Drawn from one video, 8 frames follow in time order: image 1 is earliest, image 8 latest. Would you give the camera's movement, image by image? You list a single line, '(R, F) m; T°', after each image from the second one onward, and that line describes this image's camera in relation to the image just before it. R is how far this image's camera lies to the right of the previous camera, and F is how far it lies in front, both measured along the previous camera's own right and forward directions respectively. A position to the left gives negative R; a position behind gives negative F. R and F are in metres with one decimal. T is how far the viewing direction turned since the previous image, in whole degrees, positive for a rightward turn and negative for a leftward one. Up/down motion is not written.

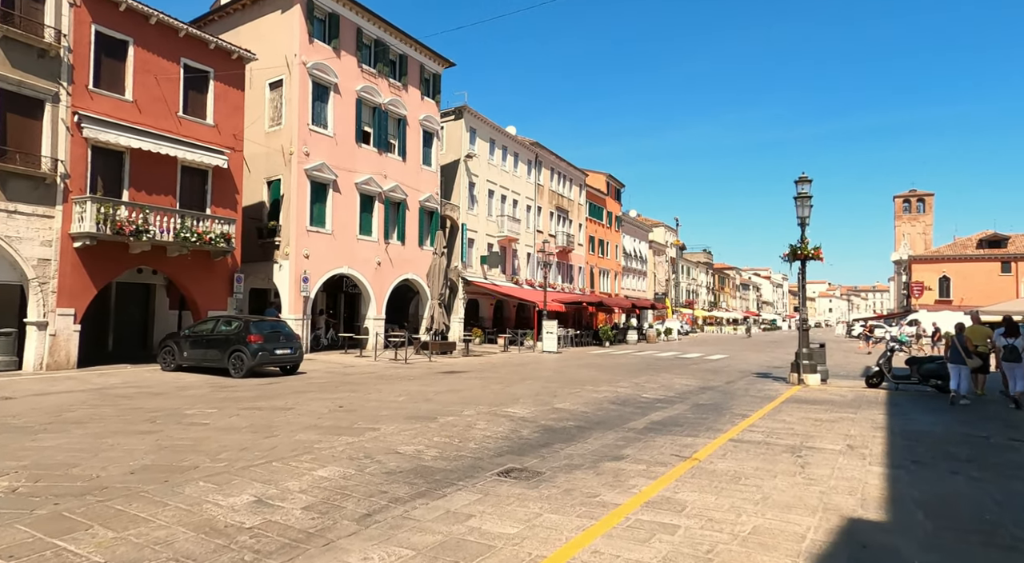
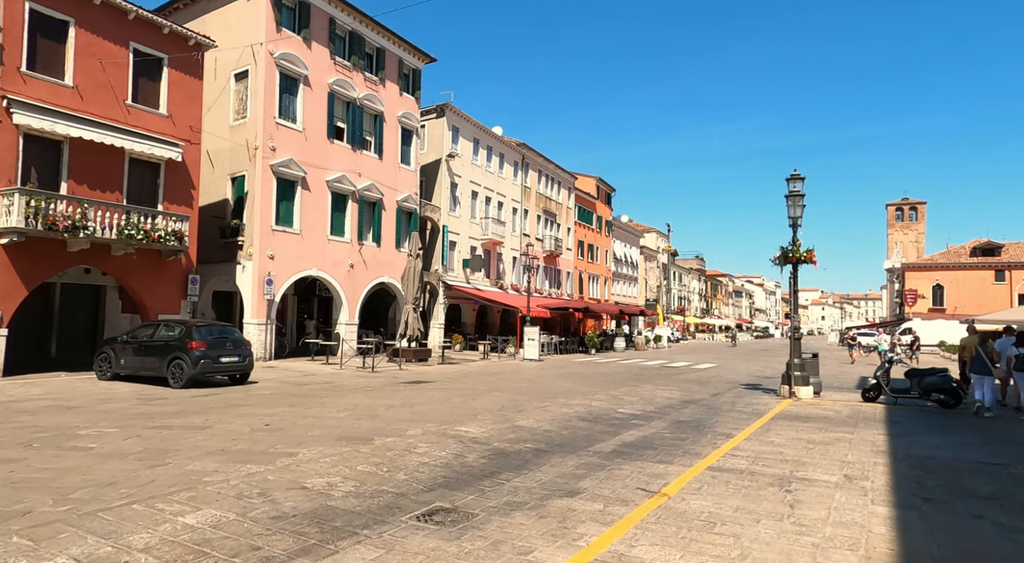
(+0.6, +1.3) m; +1°
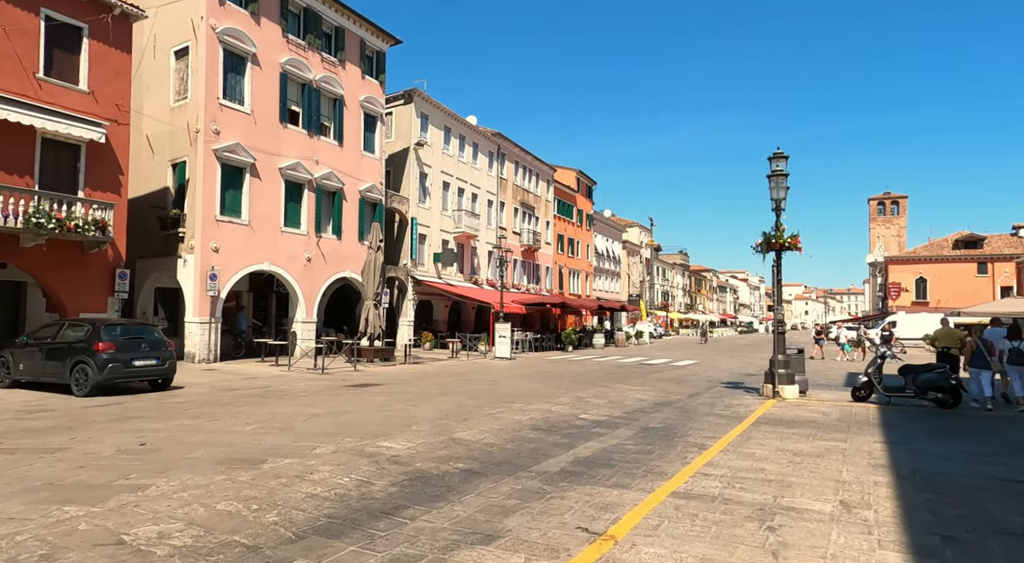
(+0.7, +1.5) m; +1°
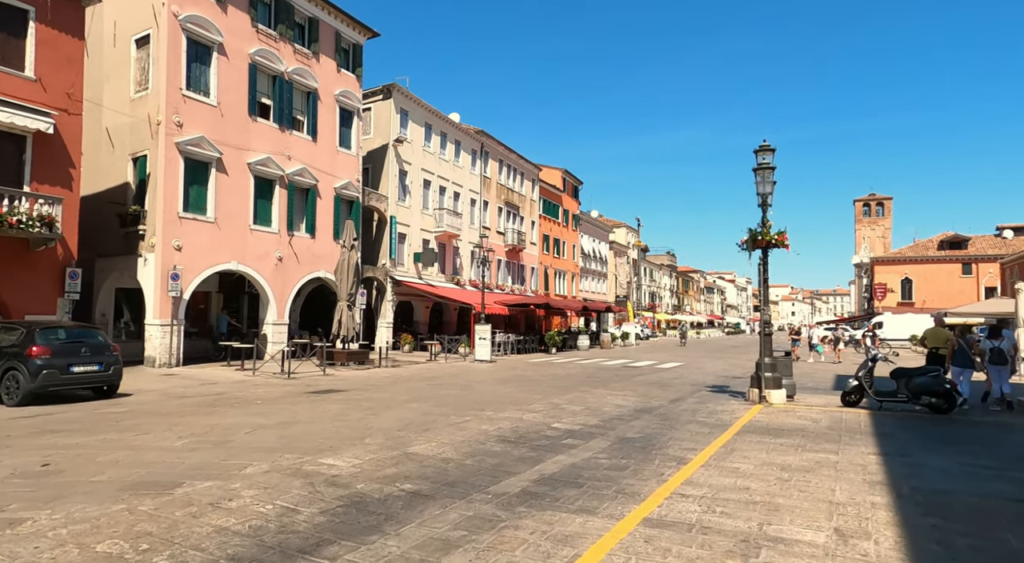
(+0.3, +0.8) m; +1°
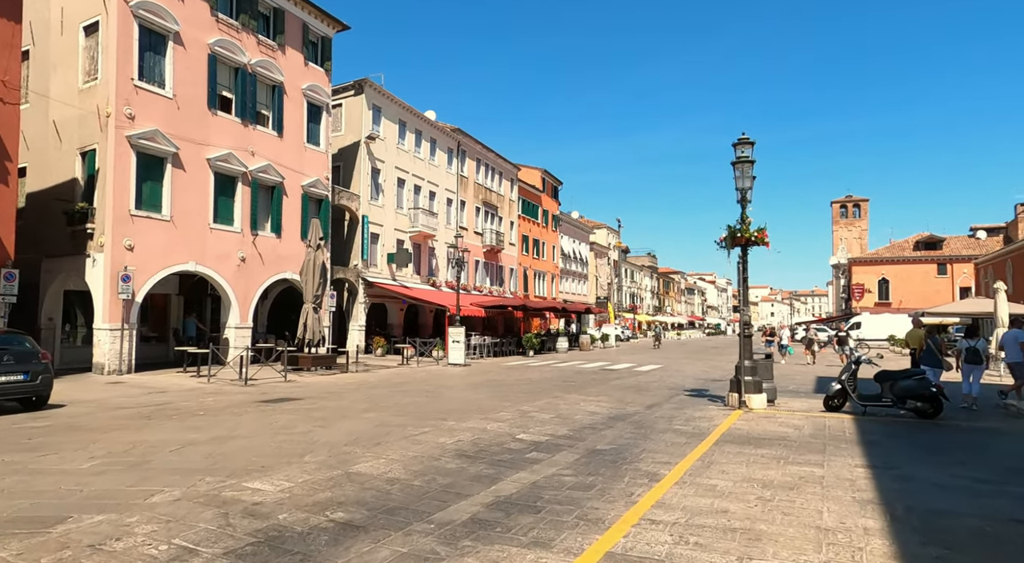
(+0.3, +0.8) m; +2°
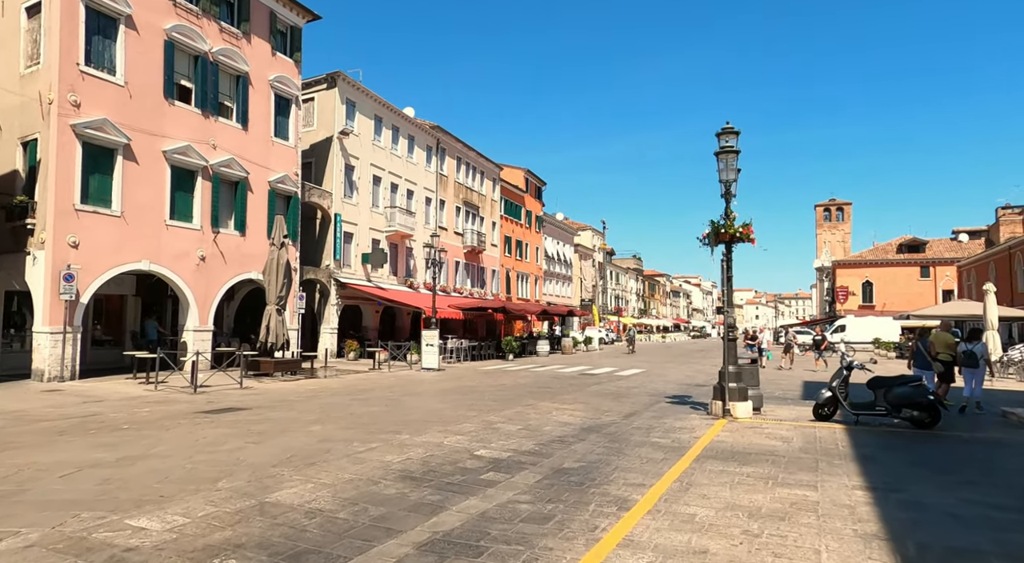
(+0.4, +1.0) m; +1°
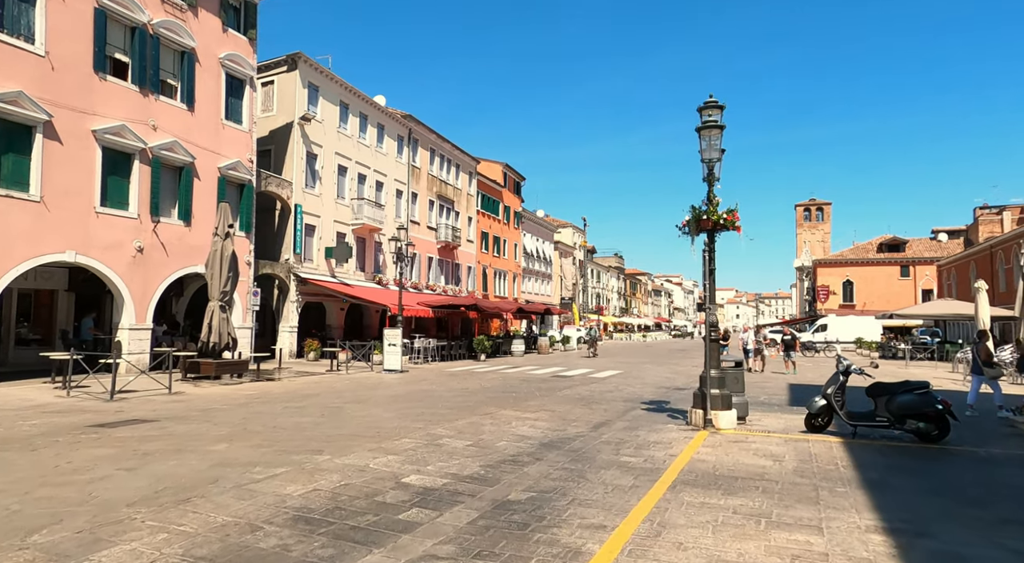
(+0.5, +1.6) m; +2°
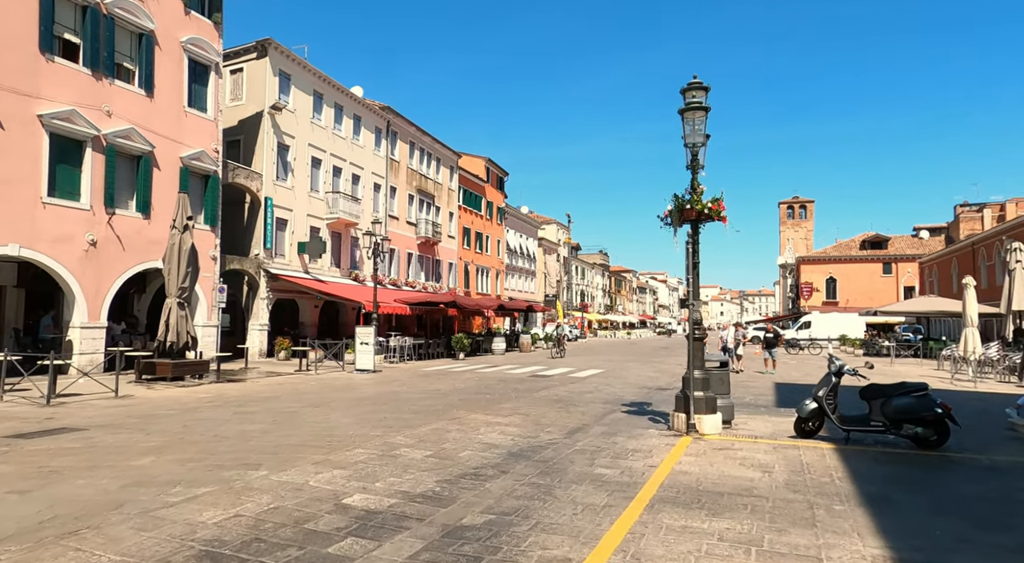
(+0.3, +0.9) m; +1°
